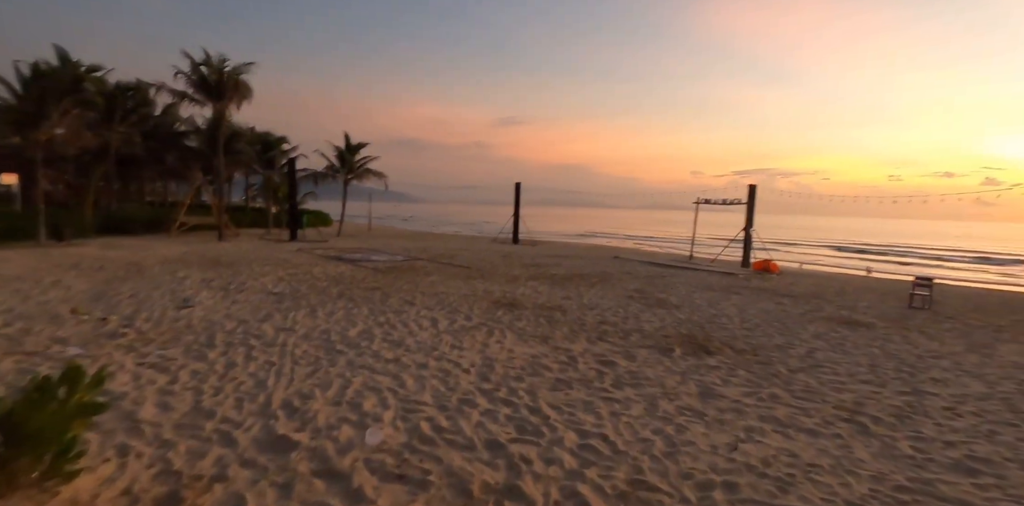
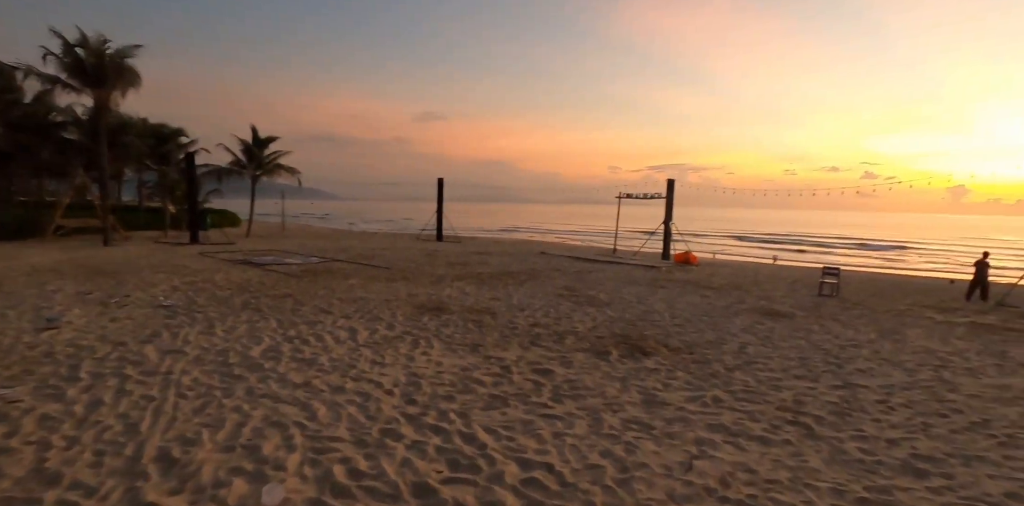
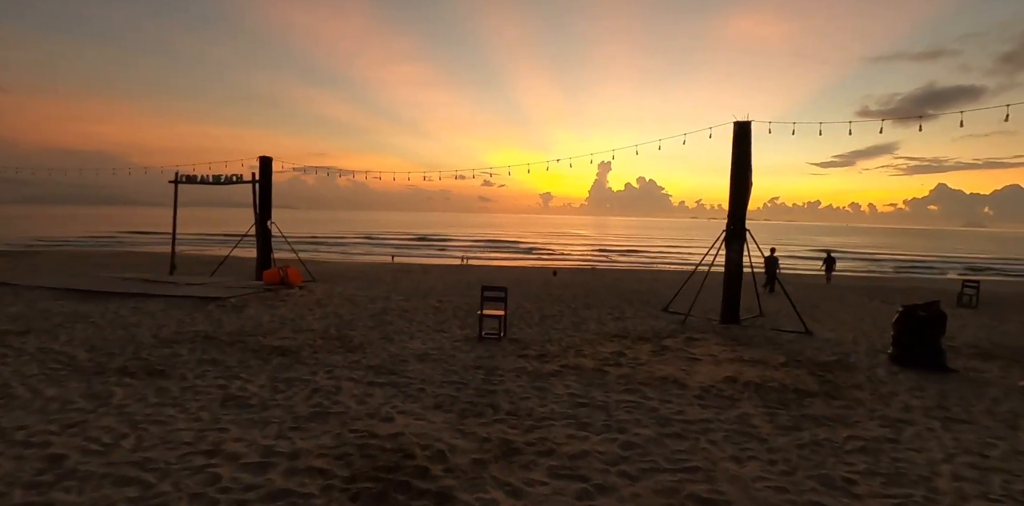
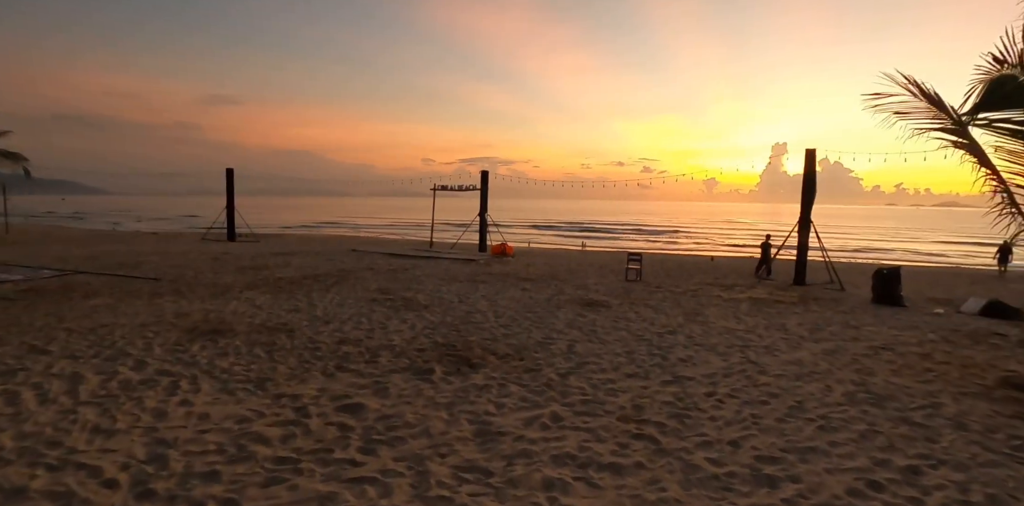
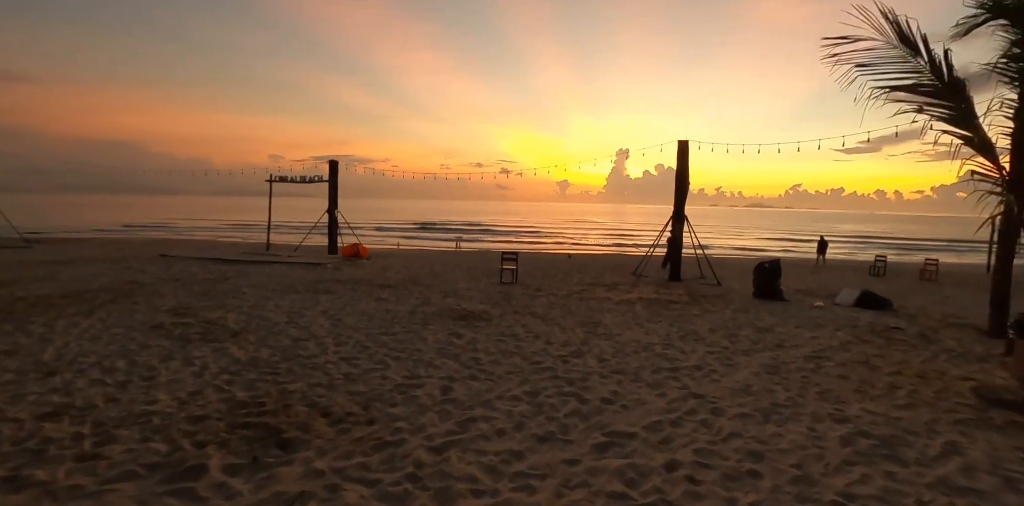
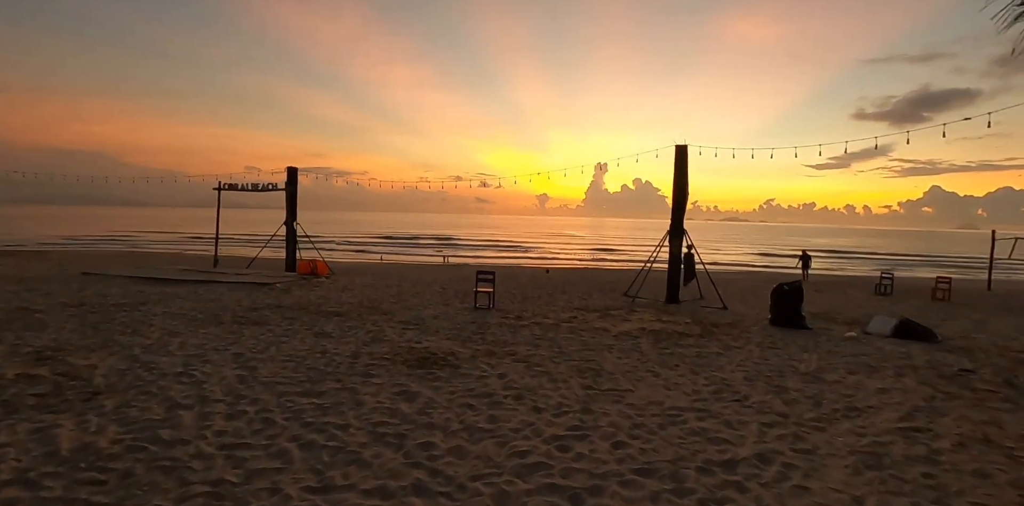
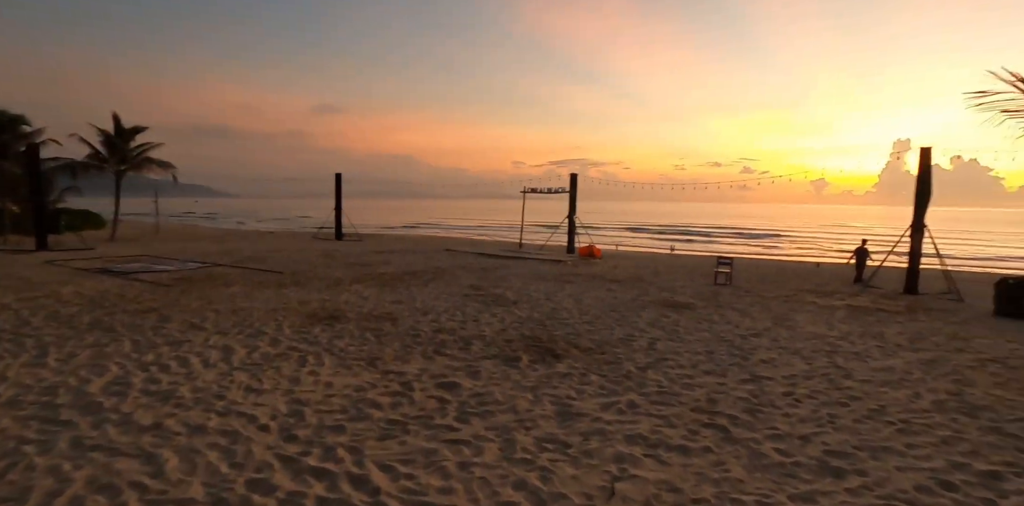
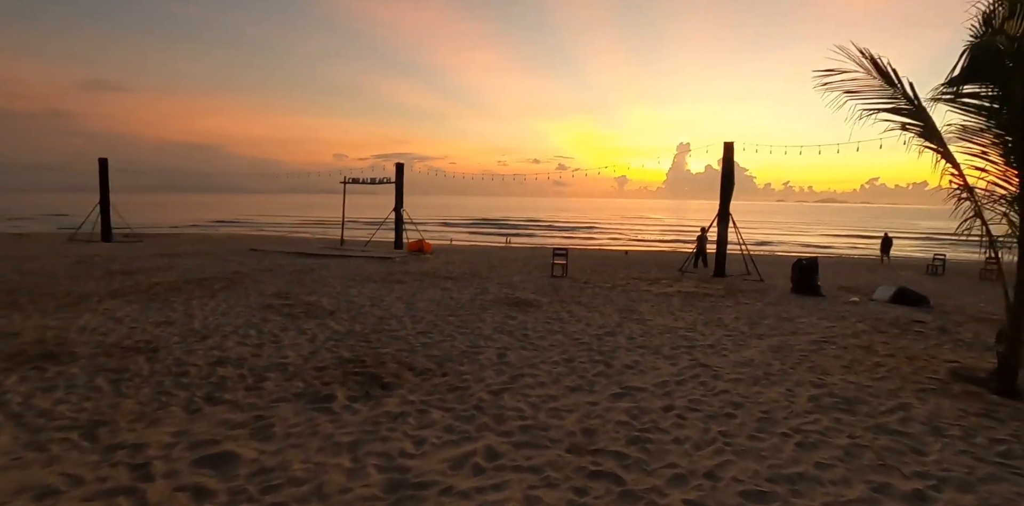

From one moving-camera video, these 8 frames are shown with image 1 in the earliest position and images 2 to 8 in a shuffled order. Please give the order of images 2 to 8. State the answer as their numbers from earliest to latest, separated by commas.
2, 7, 4, 8, 5, 6, 3
